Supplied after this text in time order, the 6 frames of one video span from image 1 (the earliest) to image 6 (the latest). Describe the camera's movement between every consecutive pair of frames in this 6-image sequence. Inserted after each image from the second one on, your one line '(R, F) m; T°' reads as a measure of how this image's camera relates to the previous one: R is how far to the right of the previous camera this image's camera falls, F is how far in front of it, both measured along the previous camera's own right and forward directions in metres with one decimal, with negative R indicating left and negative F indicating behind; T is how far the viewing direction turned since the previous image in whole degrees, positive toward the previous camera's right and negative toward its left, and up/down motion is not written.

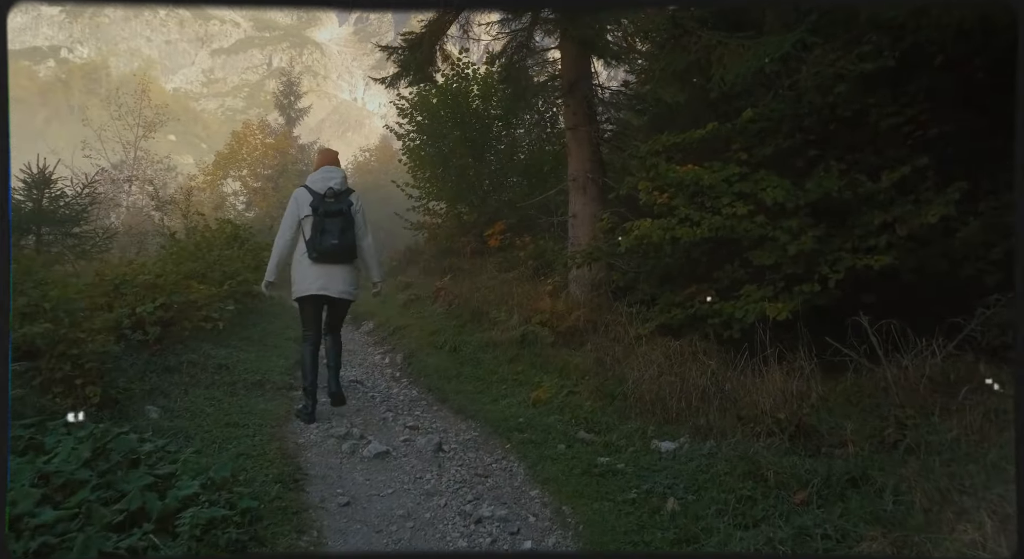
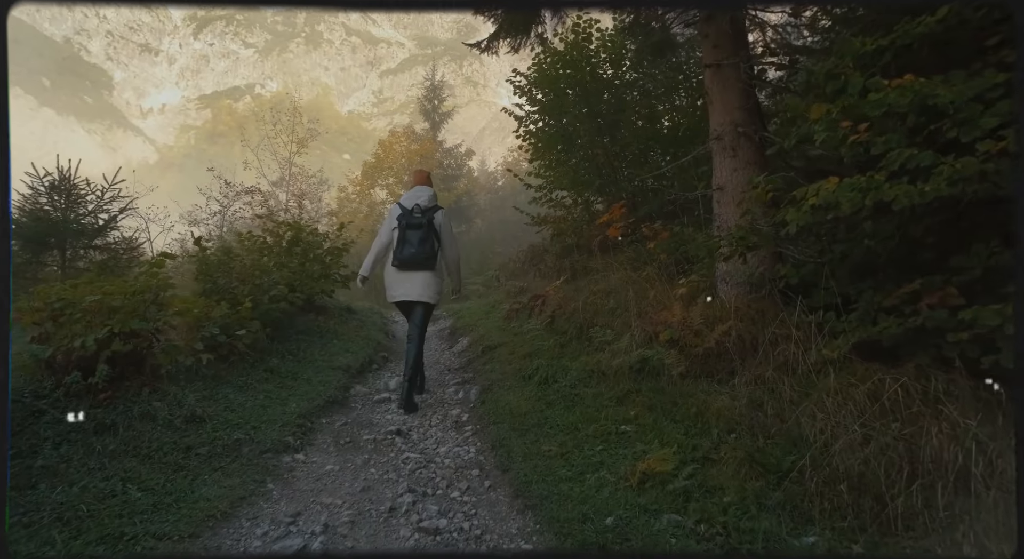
(+0.4, +2.0) m; -15°
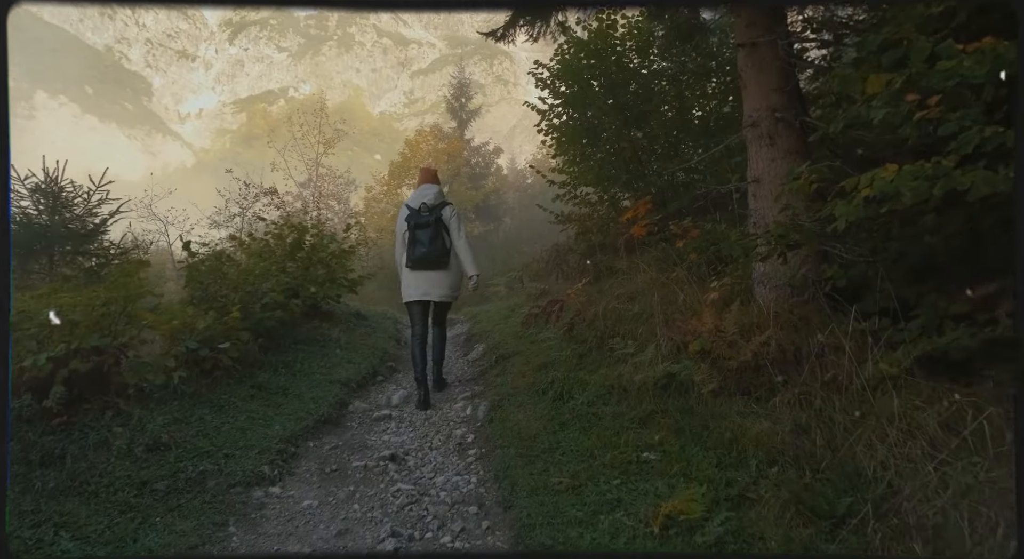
(+0.2, +0.5) m; -3°
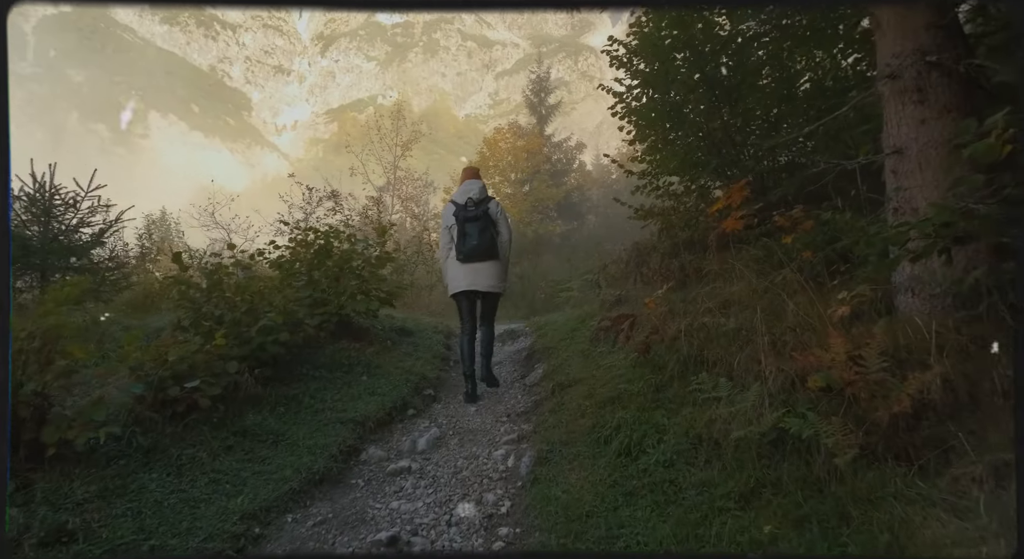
(+0.2, +1.1) m; -8°
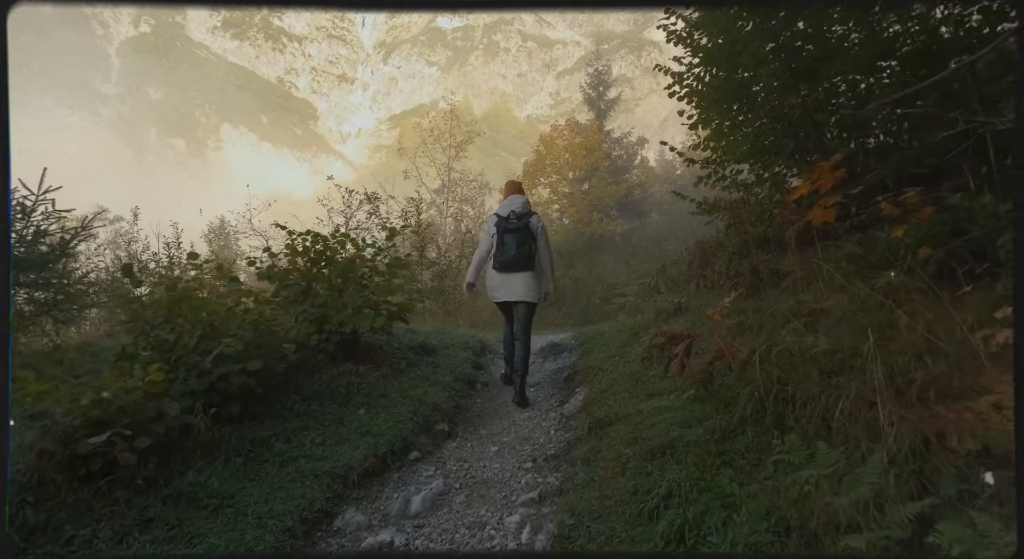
(+0.2, +0.9) m; -6°
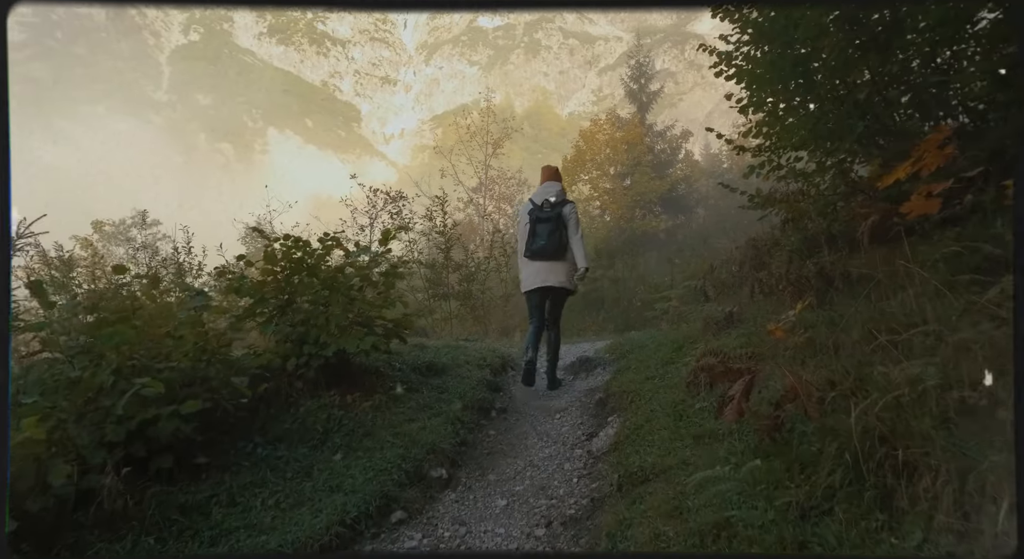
(+0.2, +0.8) m; -4°
